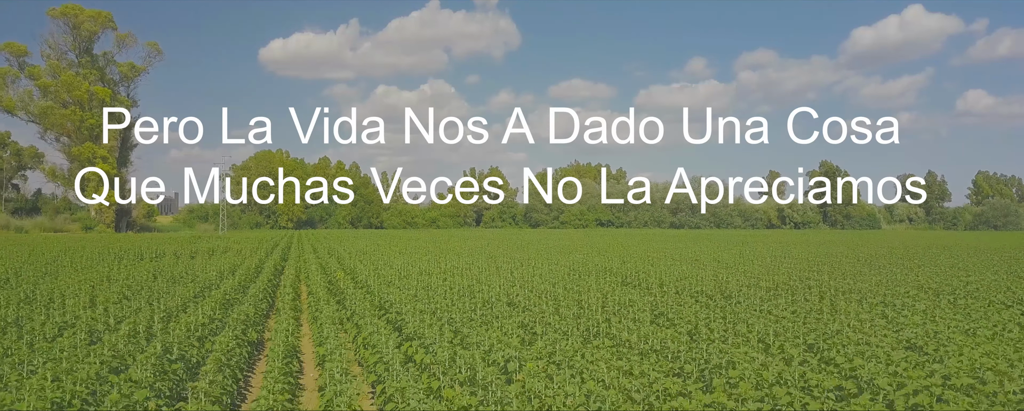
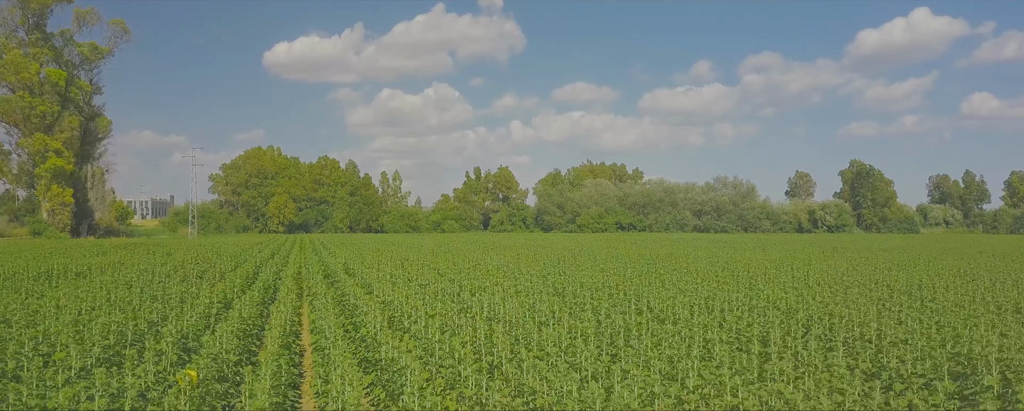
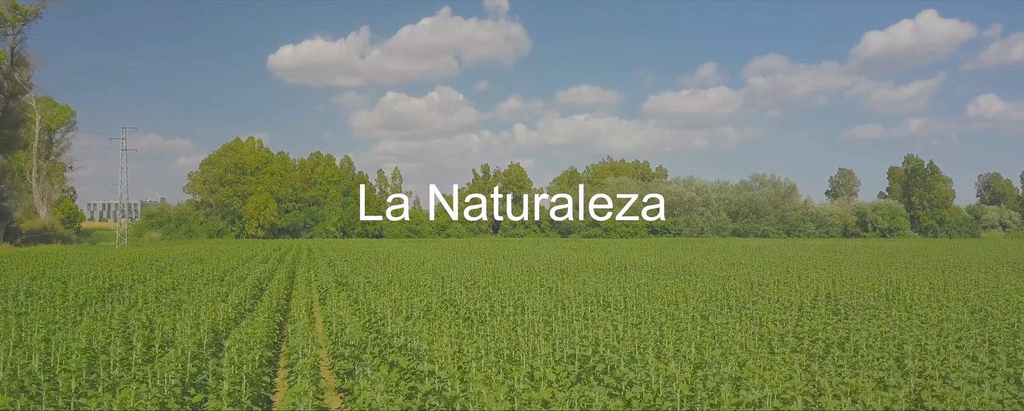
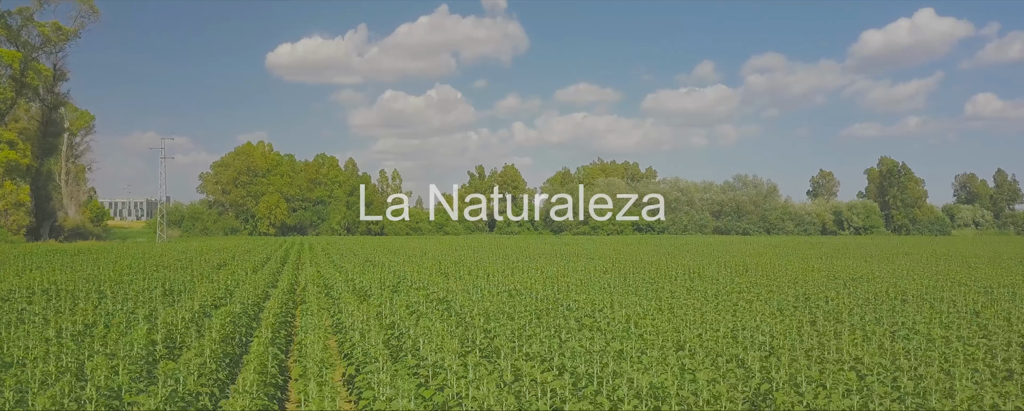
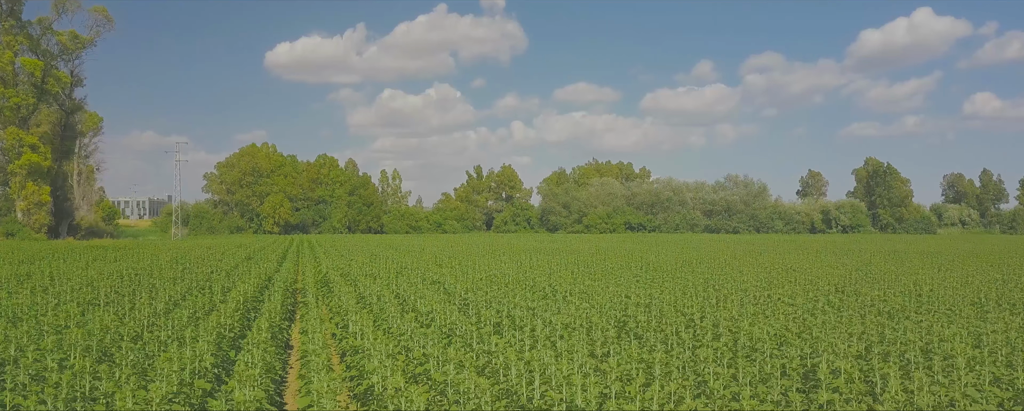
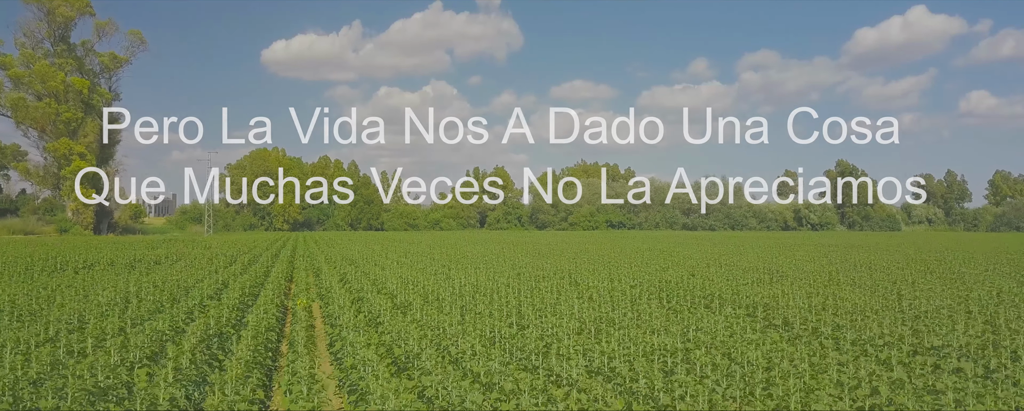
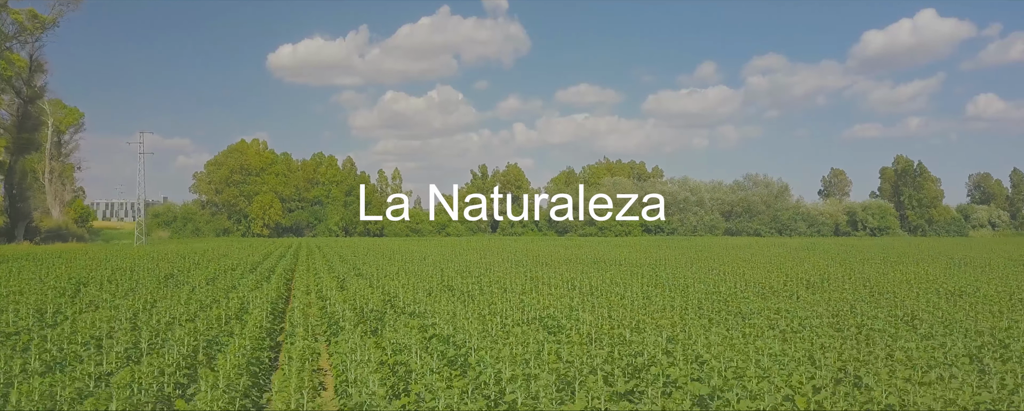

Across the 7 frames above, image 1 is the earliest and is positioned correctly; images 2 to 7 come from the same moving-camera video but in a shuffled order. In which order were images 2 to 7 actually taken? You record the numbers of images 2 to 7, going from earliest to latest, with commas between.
6, 2, 5, 4, 7, 3
